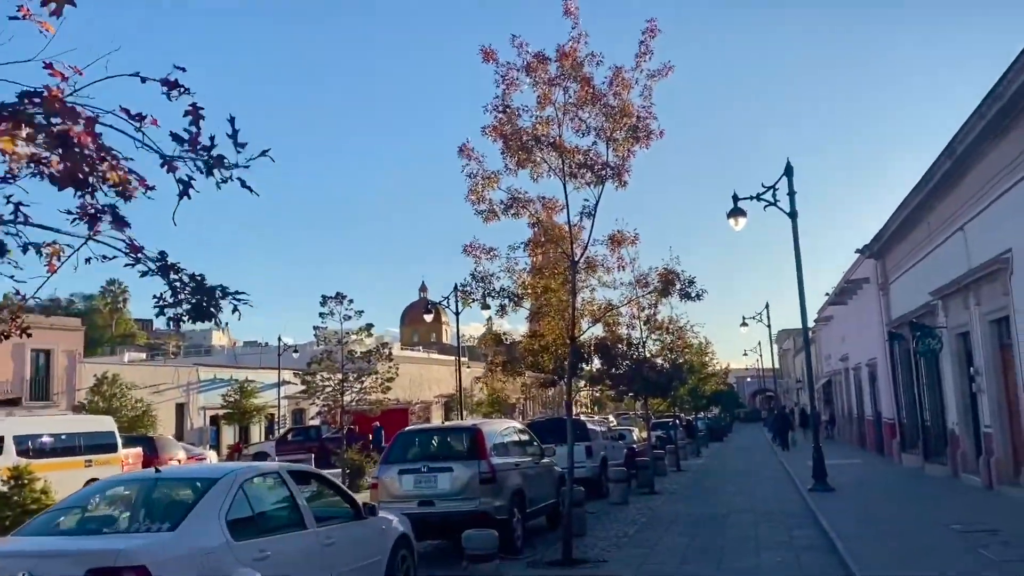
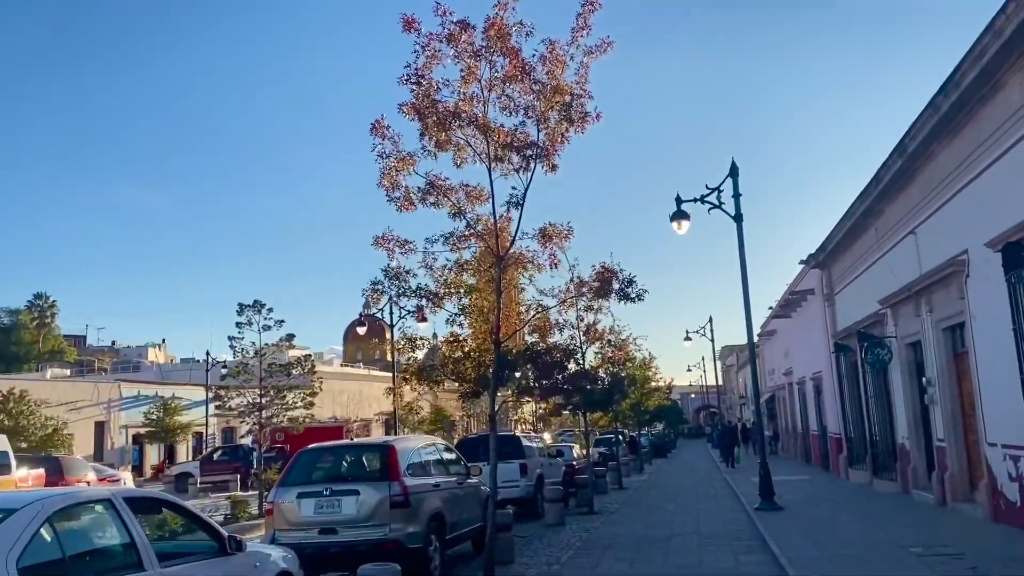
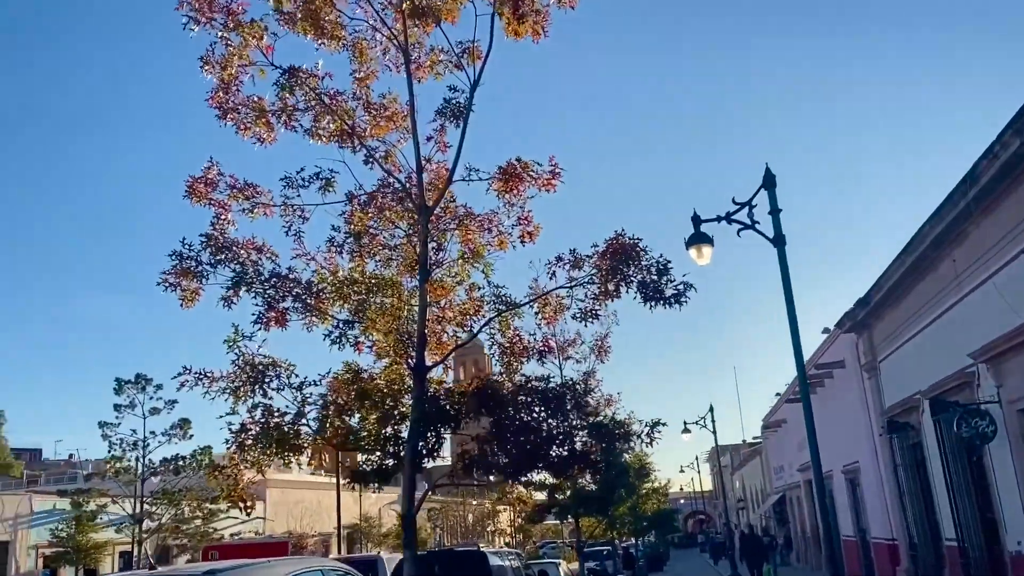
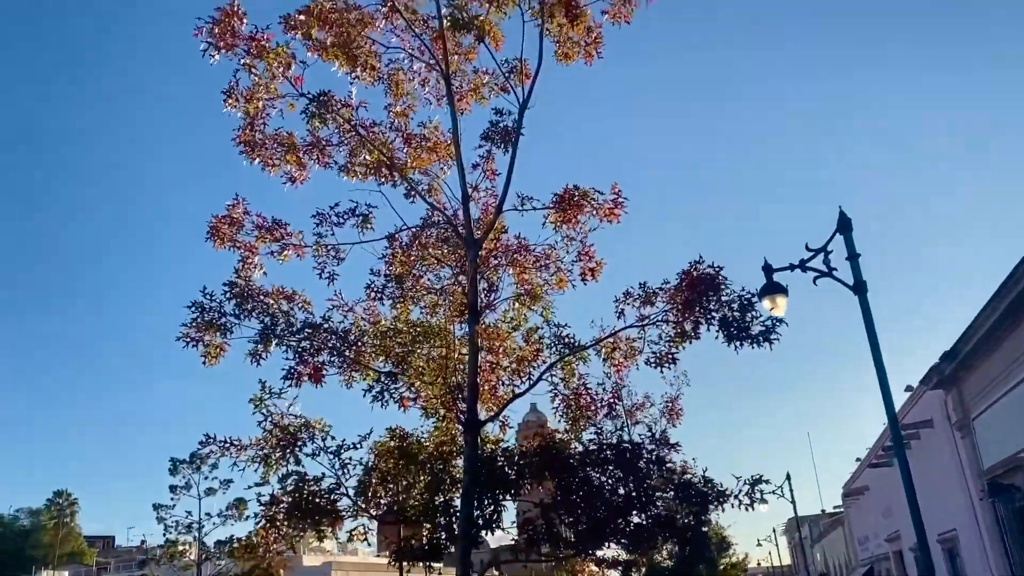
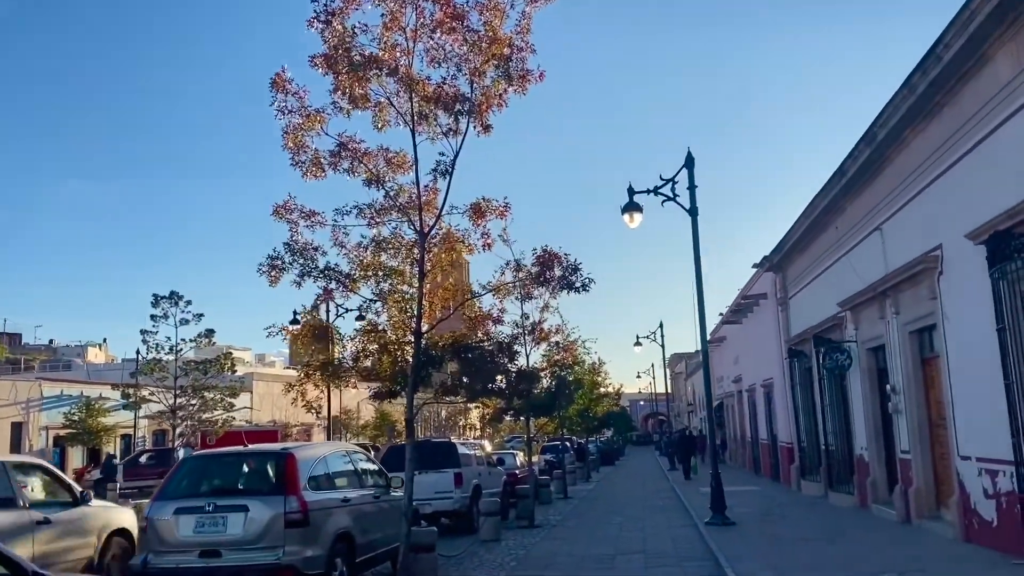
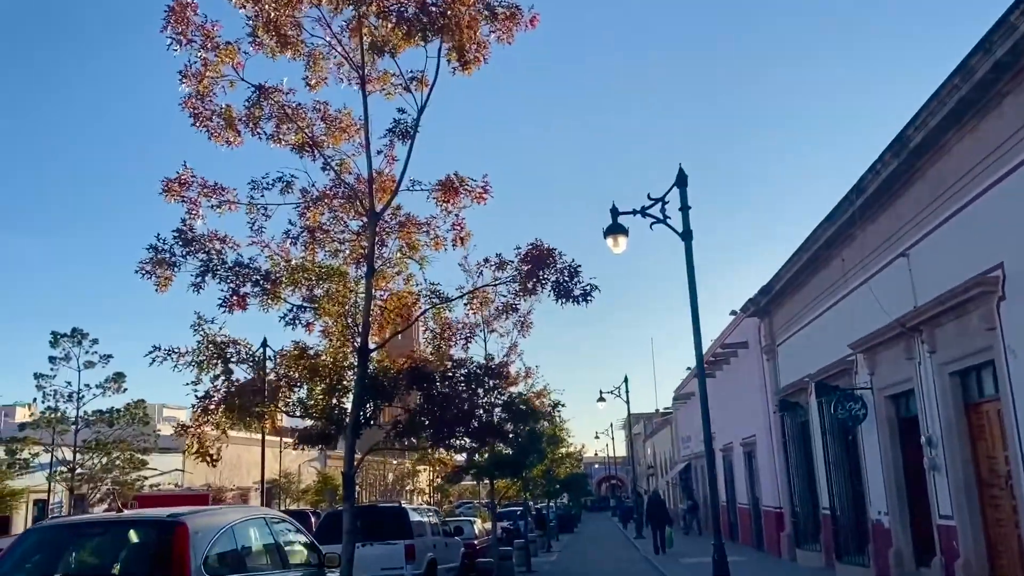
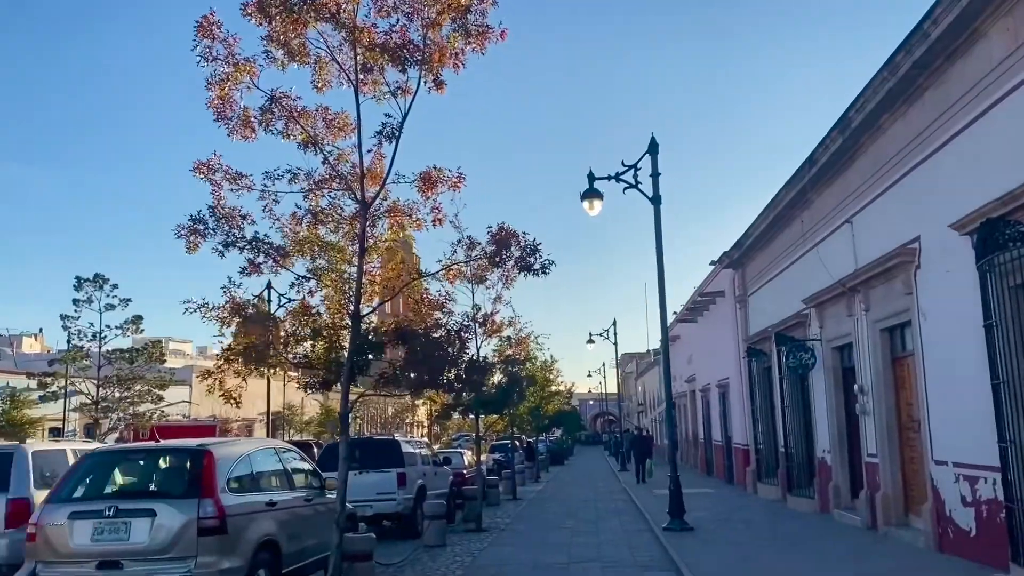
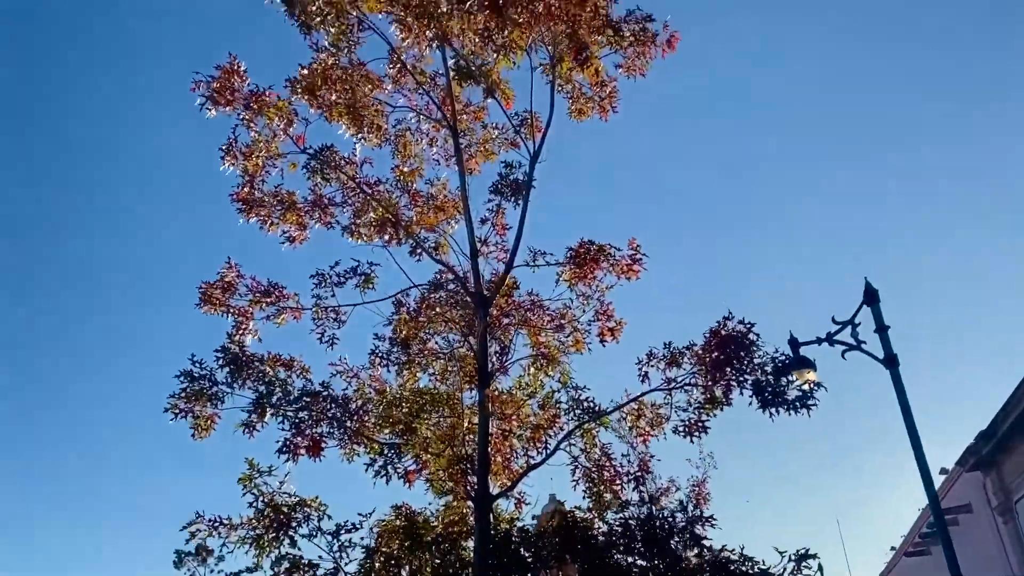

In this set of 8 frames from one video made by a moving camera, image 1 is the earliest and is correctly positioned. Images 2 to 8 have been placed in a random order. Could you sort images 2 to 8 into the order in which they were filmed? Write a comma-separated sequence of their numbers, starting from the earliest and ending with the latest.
2, 5, 7, 6, 3, 4, 8
